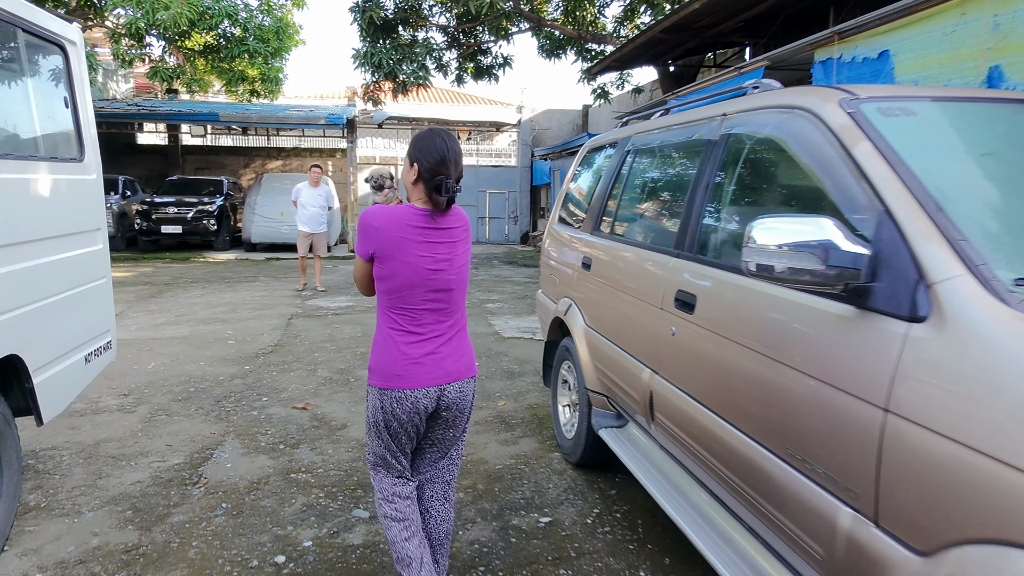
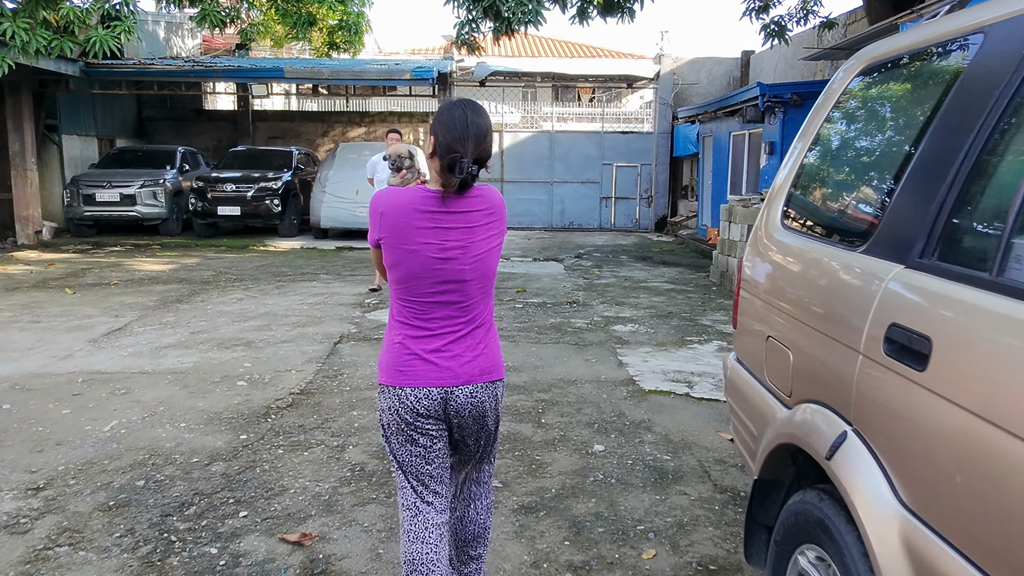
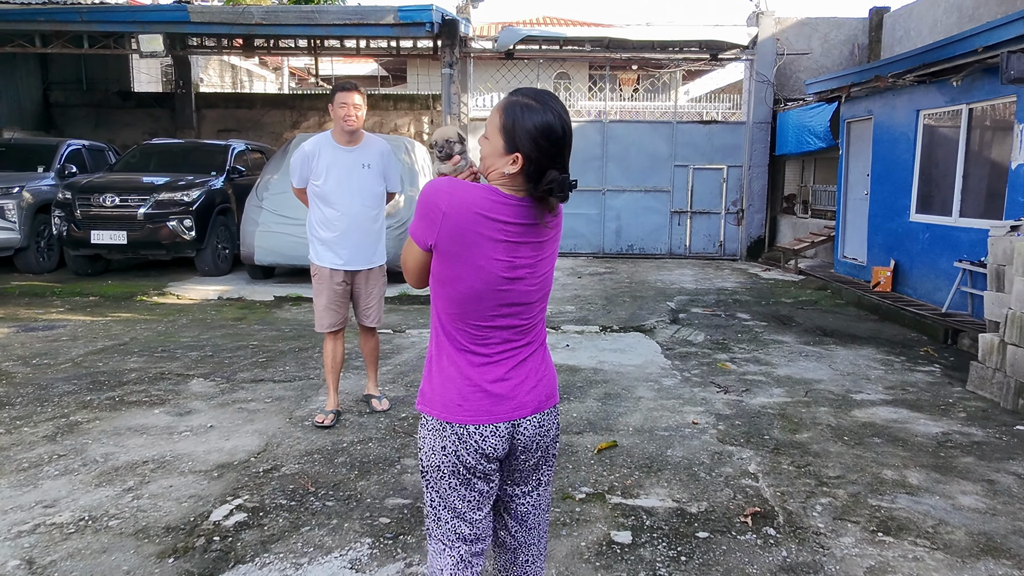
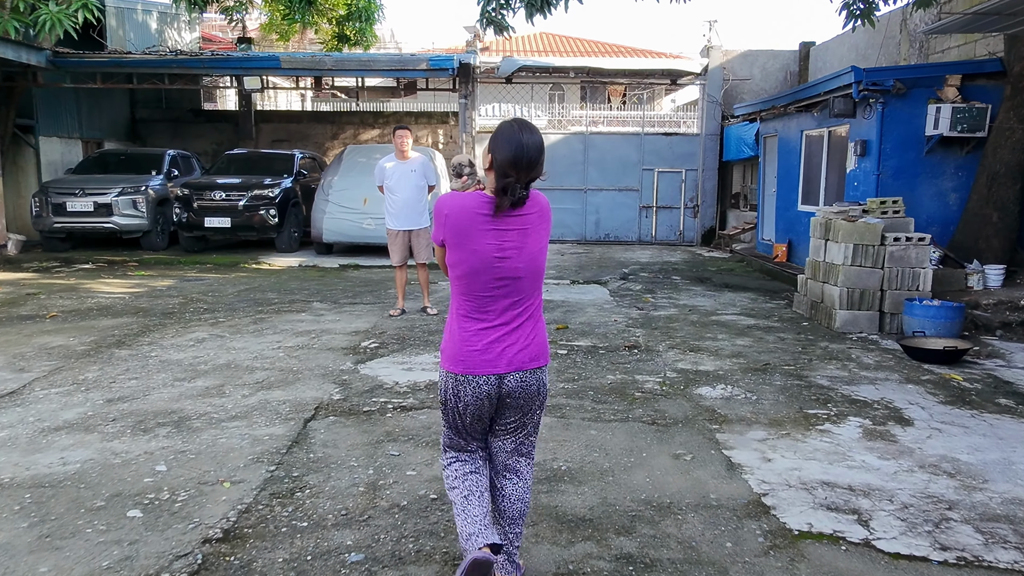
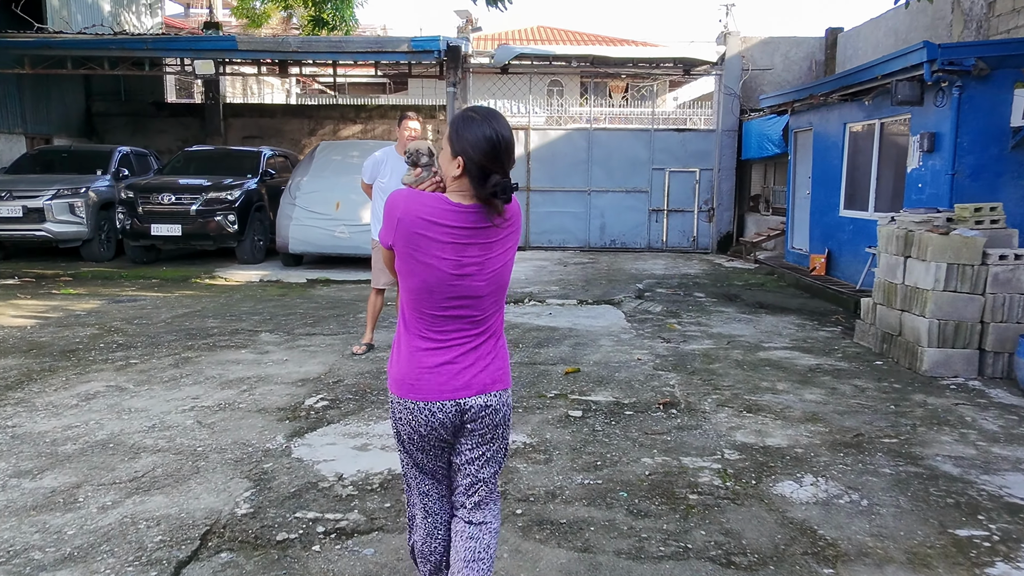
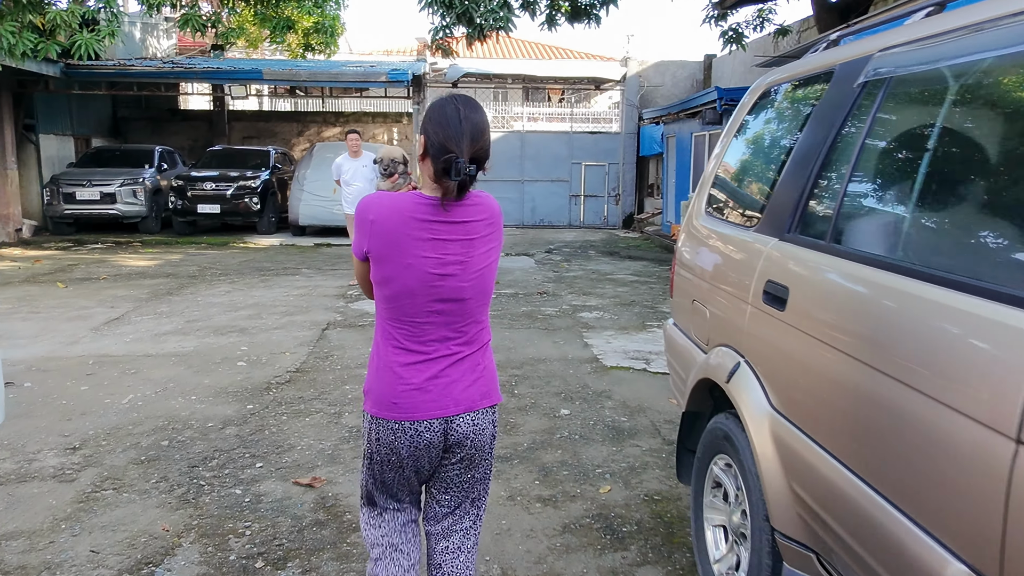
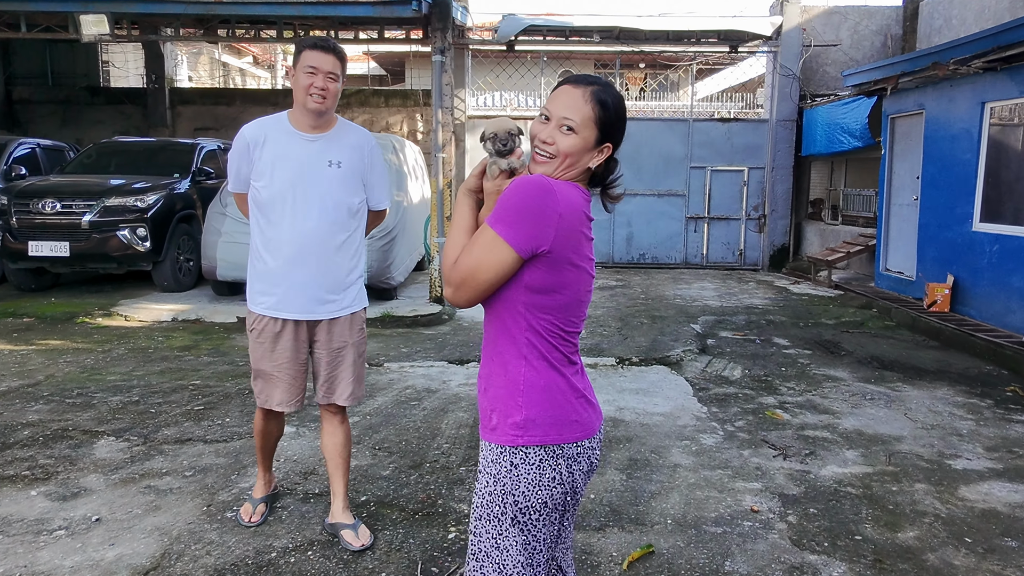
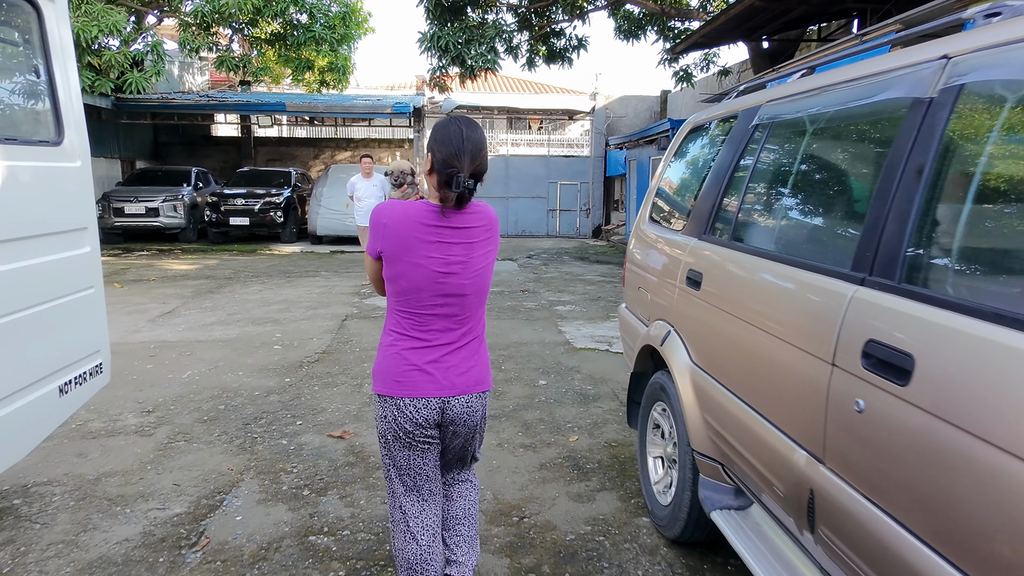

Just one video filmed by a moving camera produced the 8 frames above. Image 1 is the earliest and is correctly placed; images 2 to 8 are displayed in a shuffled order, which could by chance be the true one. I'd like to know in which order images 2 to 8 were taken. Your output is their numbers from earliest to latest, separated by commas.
8, 6, 2, 4, 5, 3, 7
